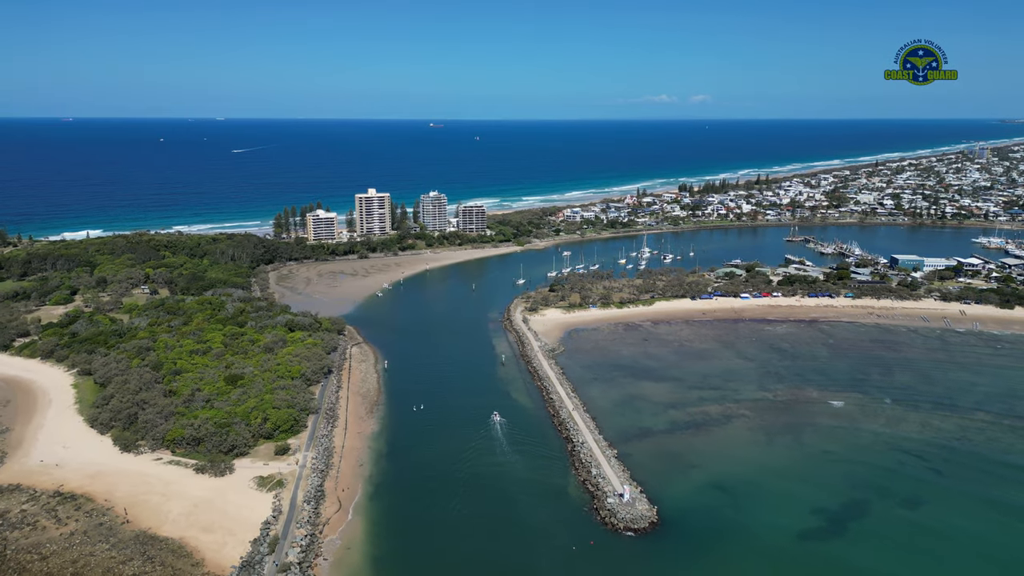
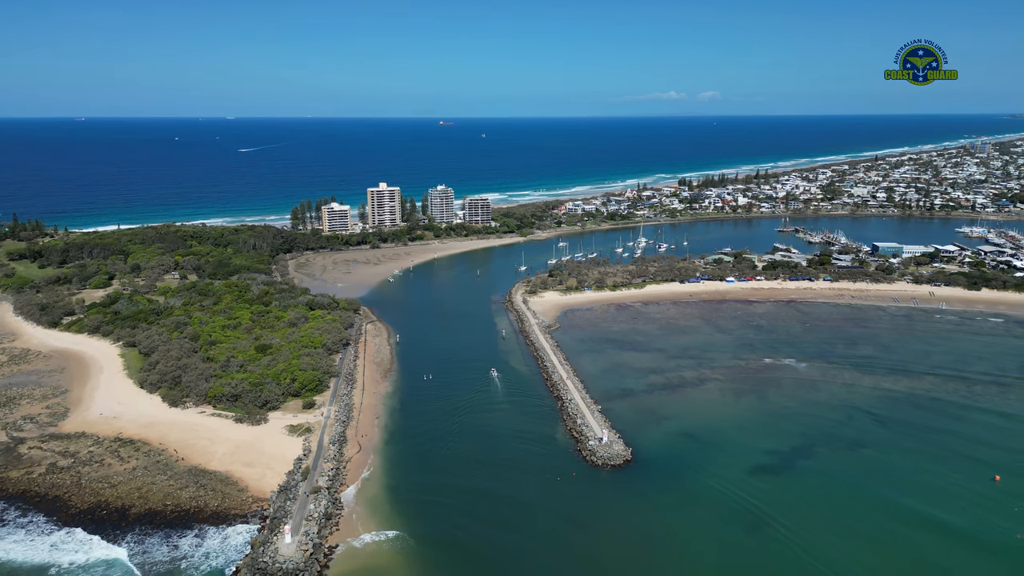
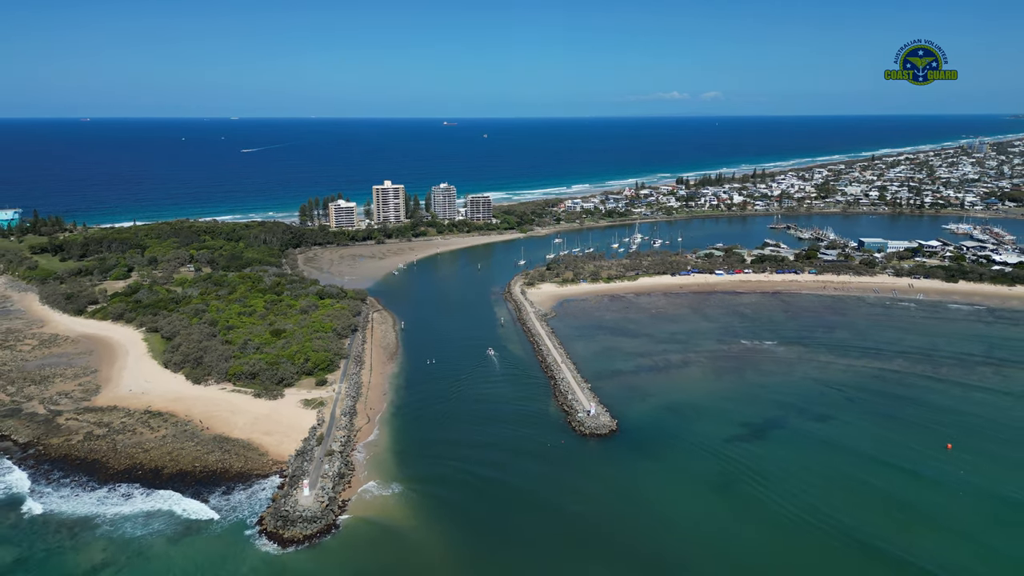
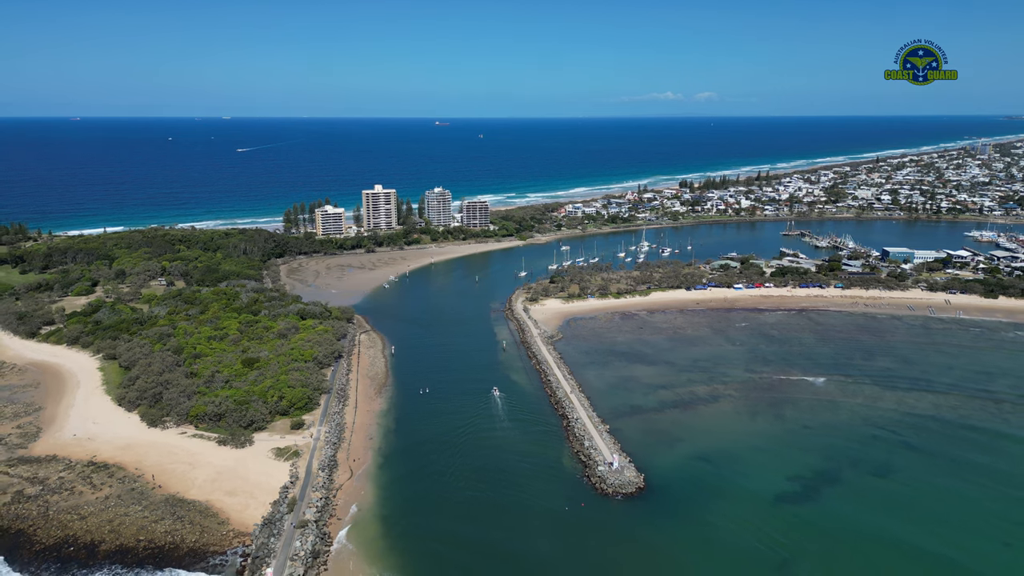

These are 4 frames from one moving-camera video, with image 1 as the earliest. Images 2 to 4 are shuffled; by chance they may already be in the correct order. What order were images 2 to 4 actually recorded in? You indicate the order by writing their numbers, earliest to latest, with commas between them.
4, 2, 3
